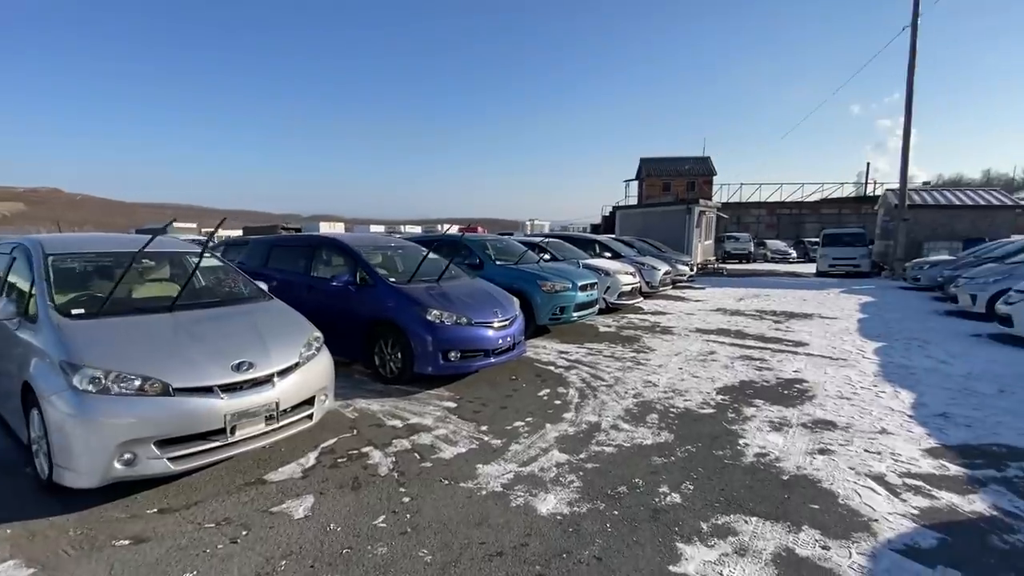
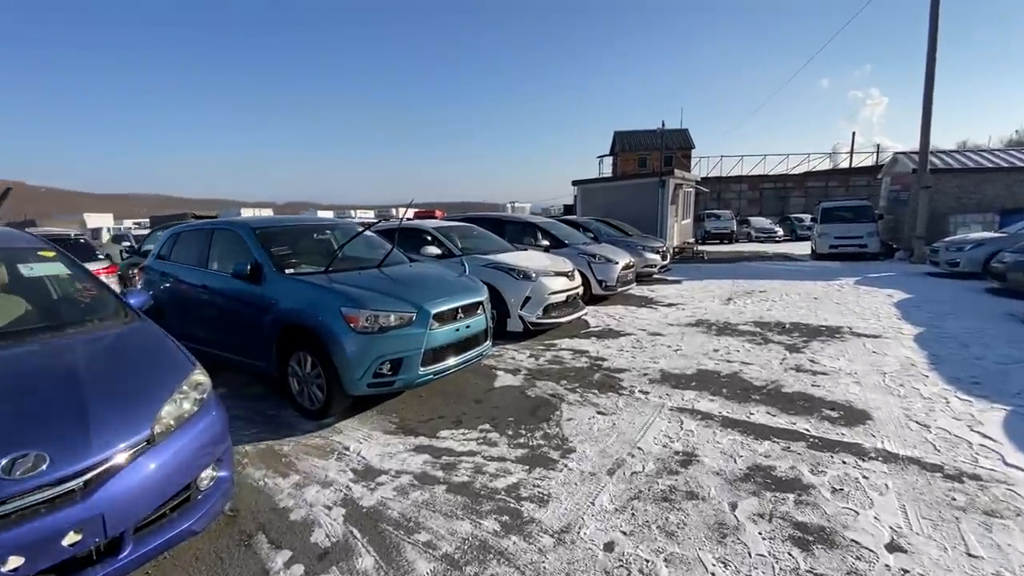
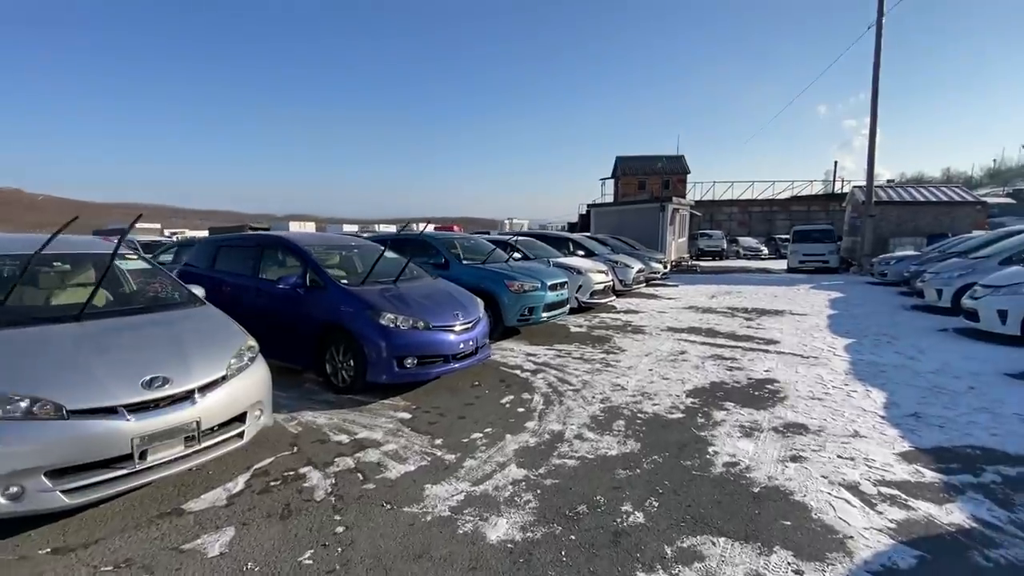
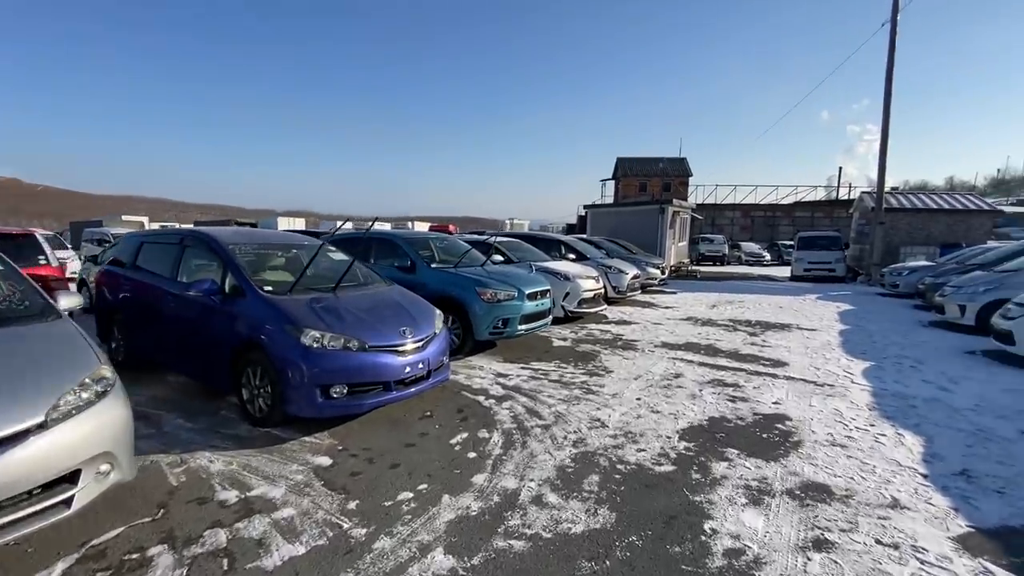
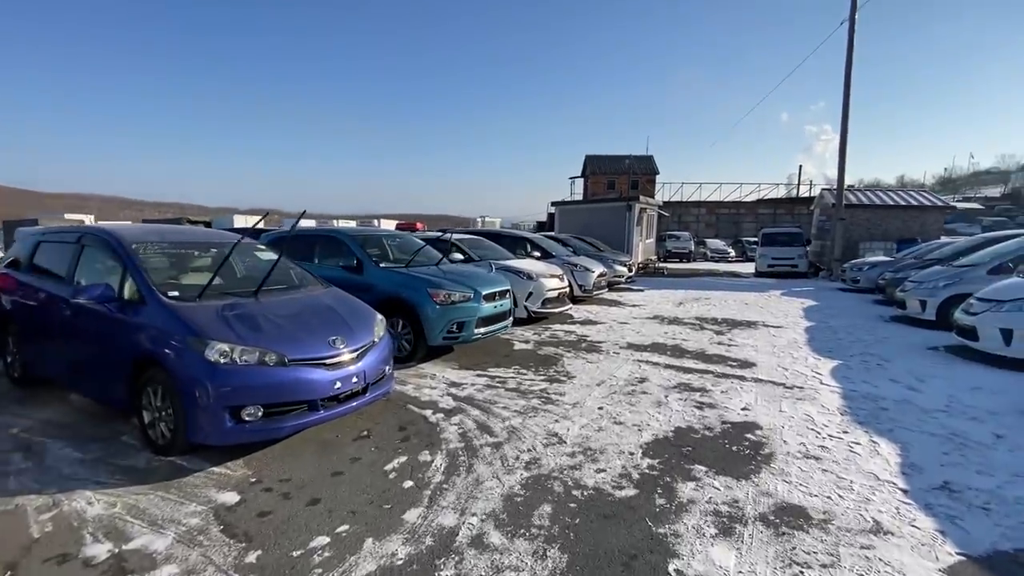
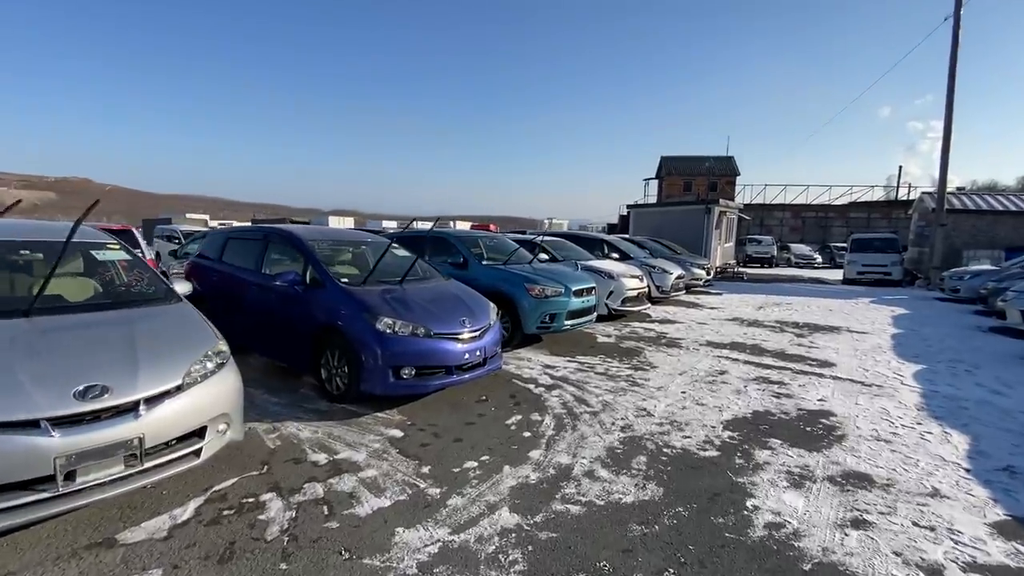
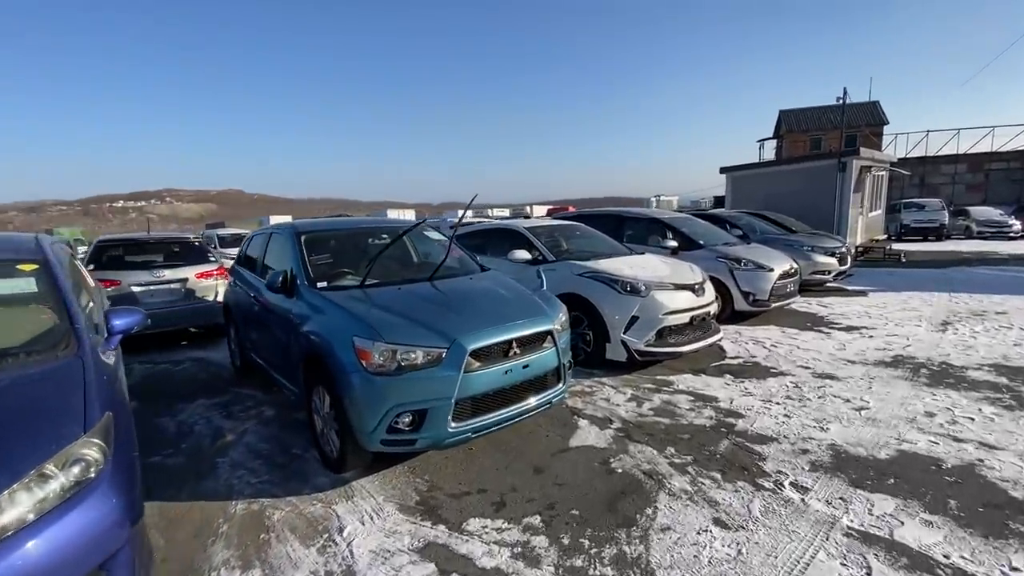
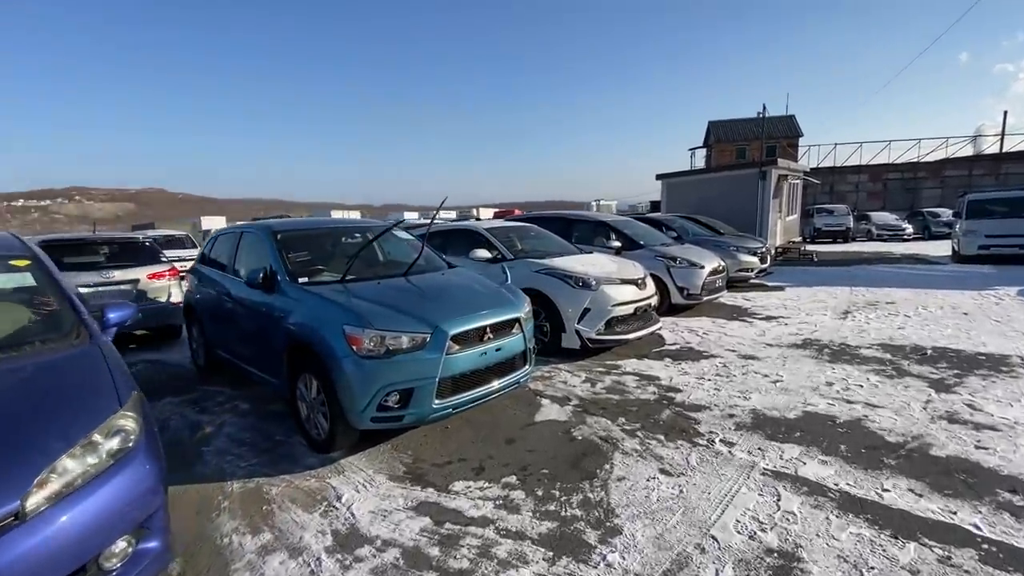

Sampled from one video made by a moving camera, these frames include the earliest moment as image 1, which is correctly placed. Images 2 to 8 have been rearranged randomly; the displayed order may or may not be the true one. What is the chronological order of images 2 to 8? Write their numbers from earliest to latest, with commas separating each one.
3, 6, 4, 5, 2, 8, 7
